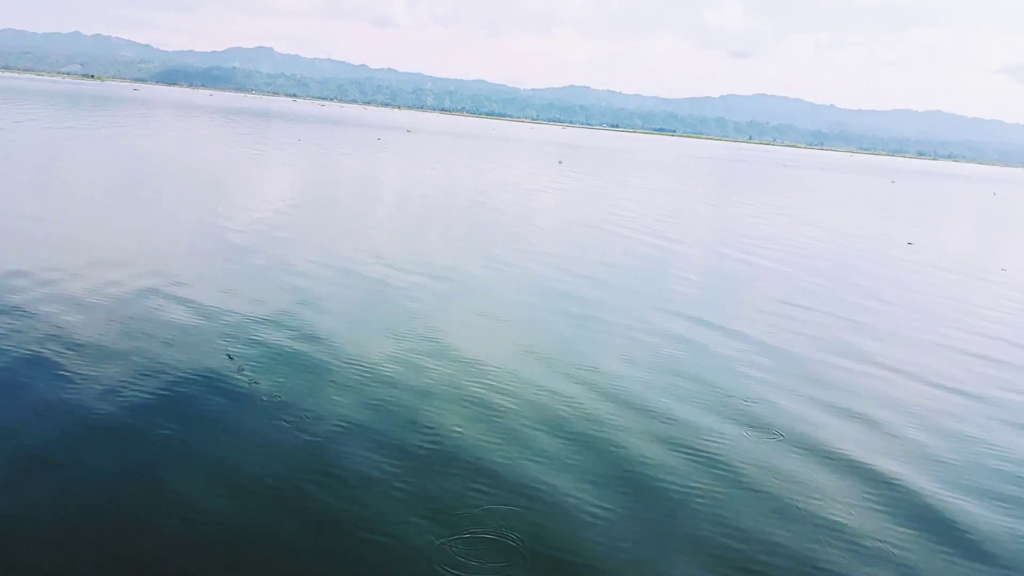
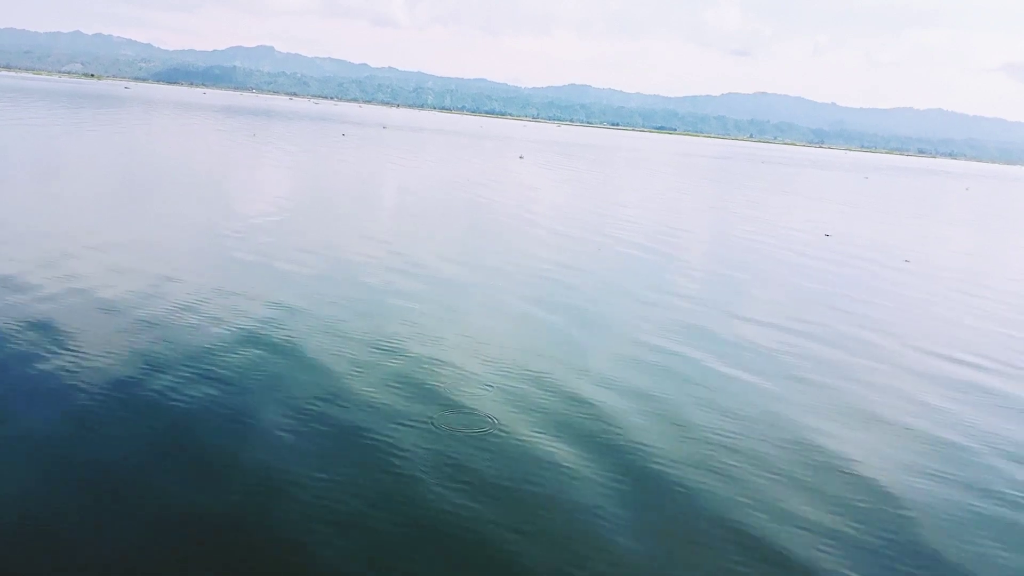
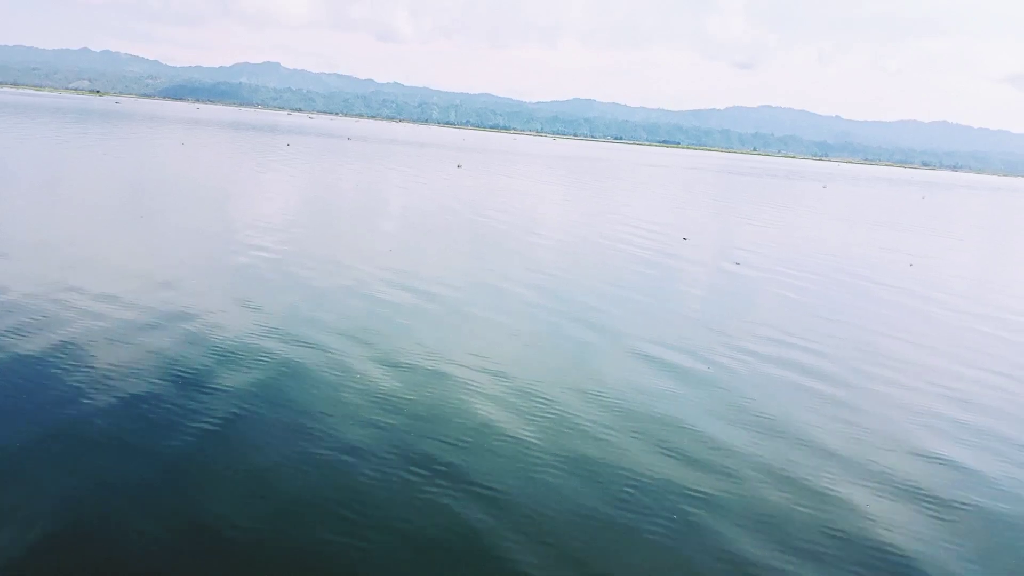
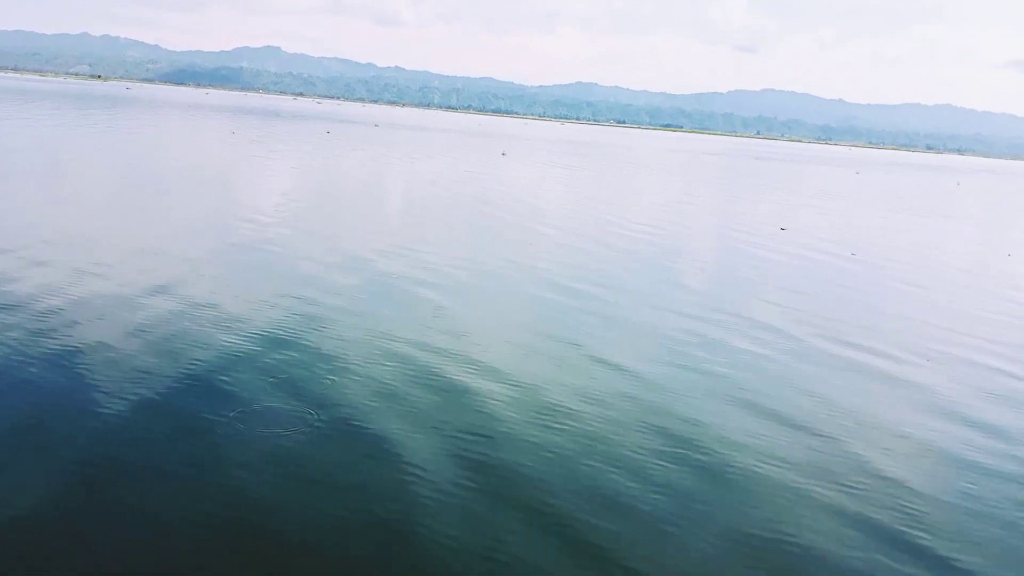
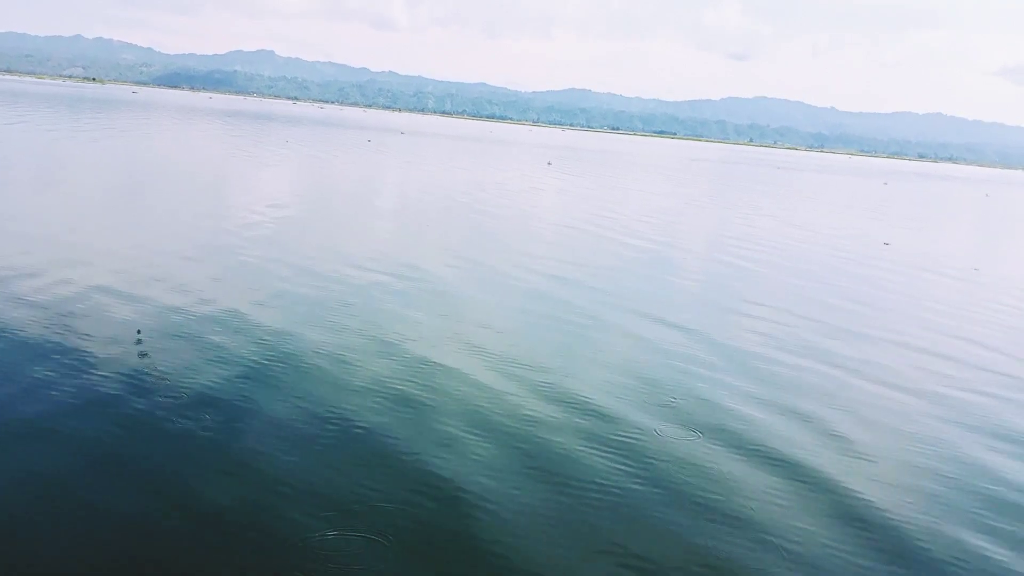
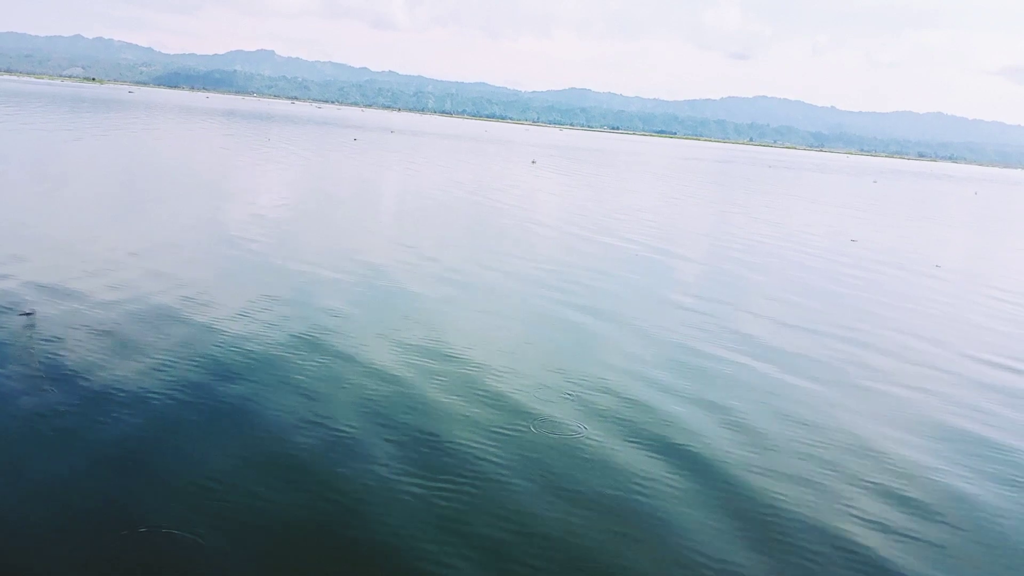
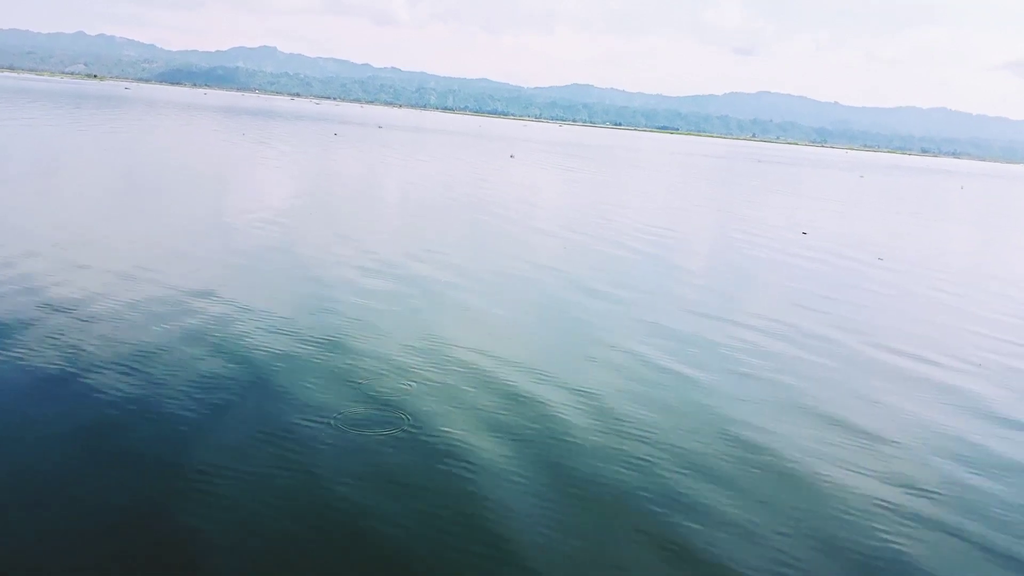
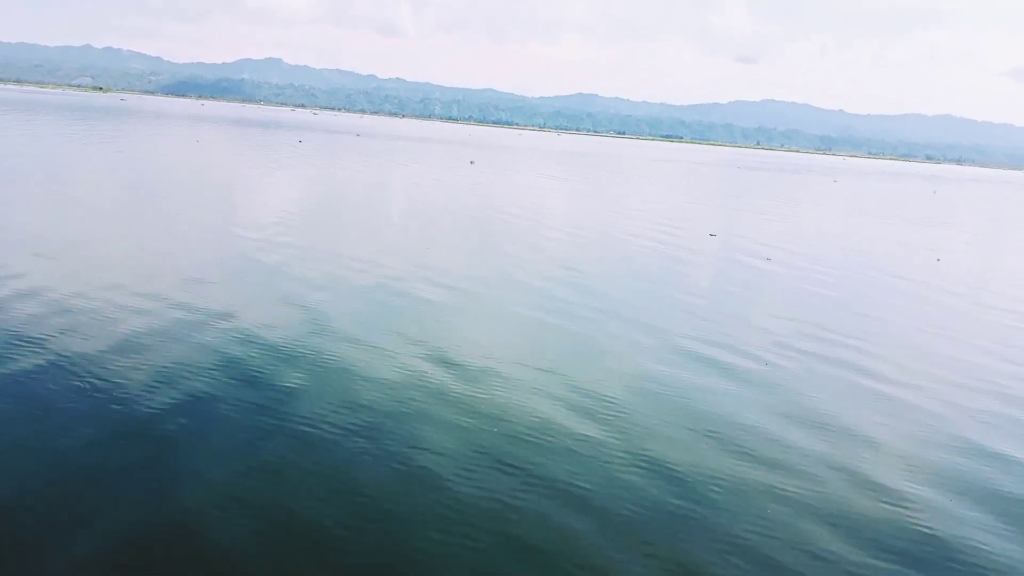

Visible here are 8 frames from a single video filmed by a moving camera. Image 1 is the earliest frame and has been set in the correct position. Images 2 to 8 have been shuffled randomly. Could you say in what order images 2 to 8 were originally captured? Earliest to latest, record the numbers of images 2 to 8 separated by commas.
5, 6, 2, 7, 4, 8, 3
